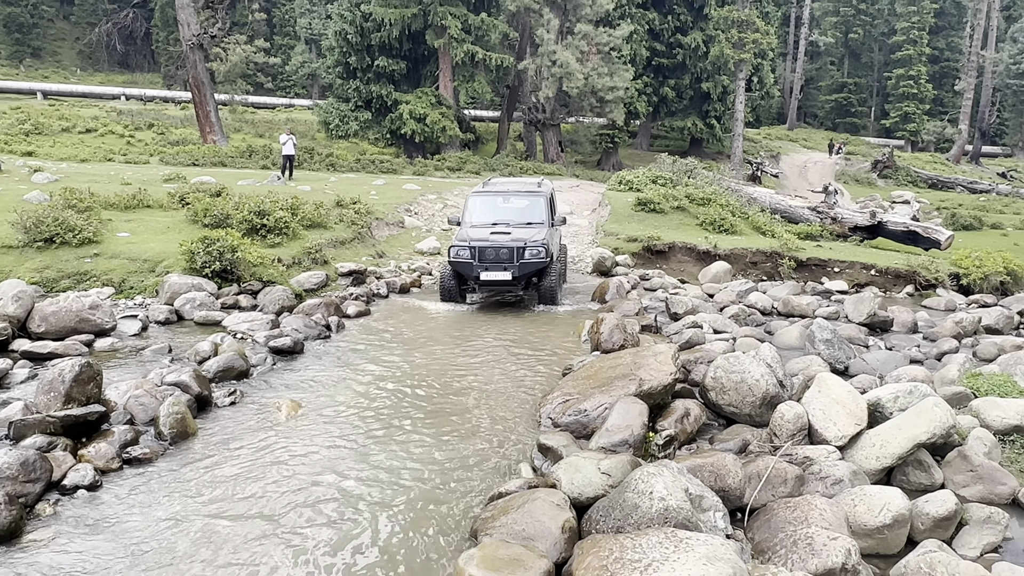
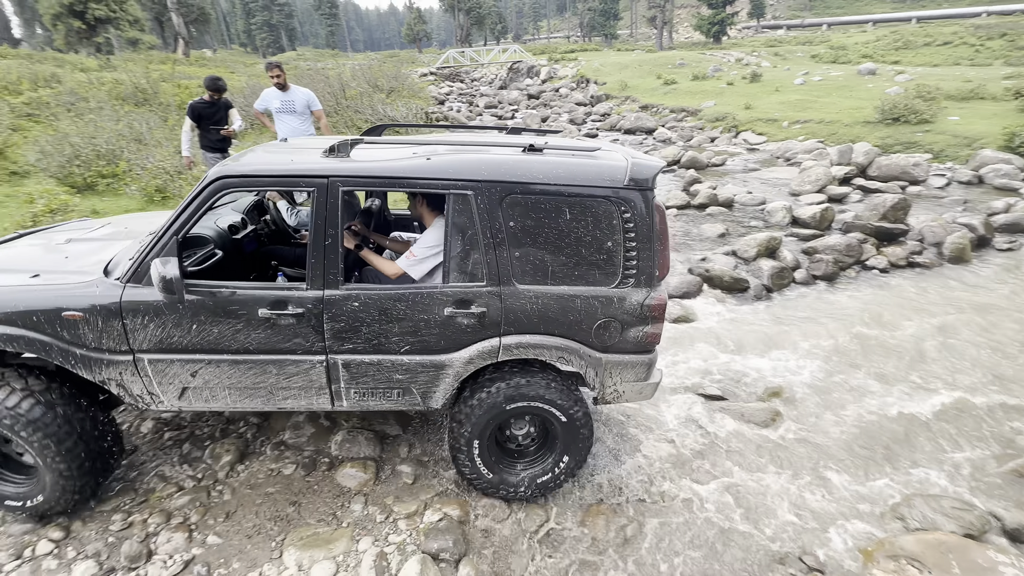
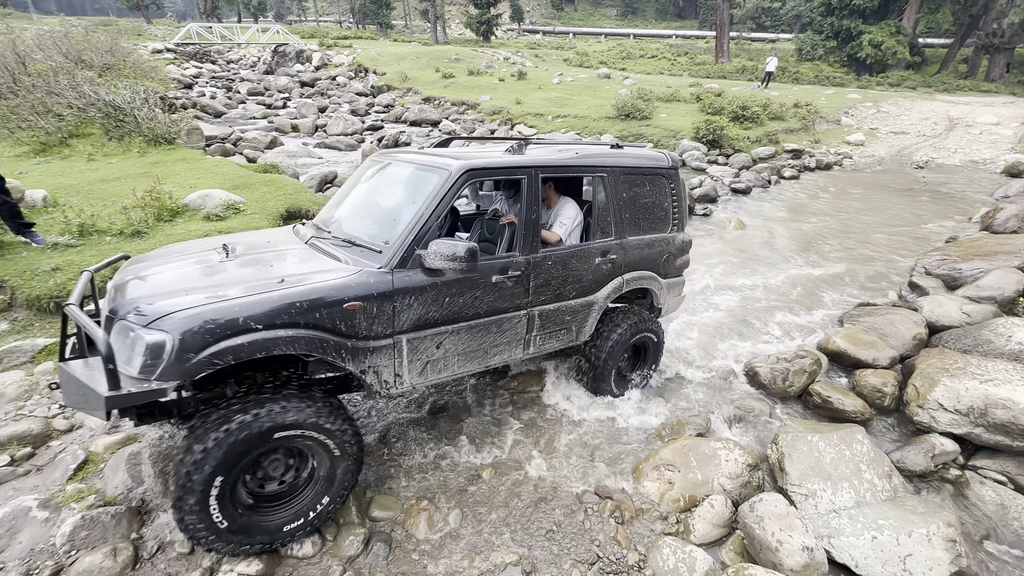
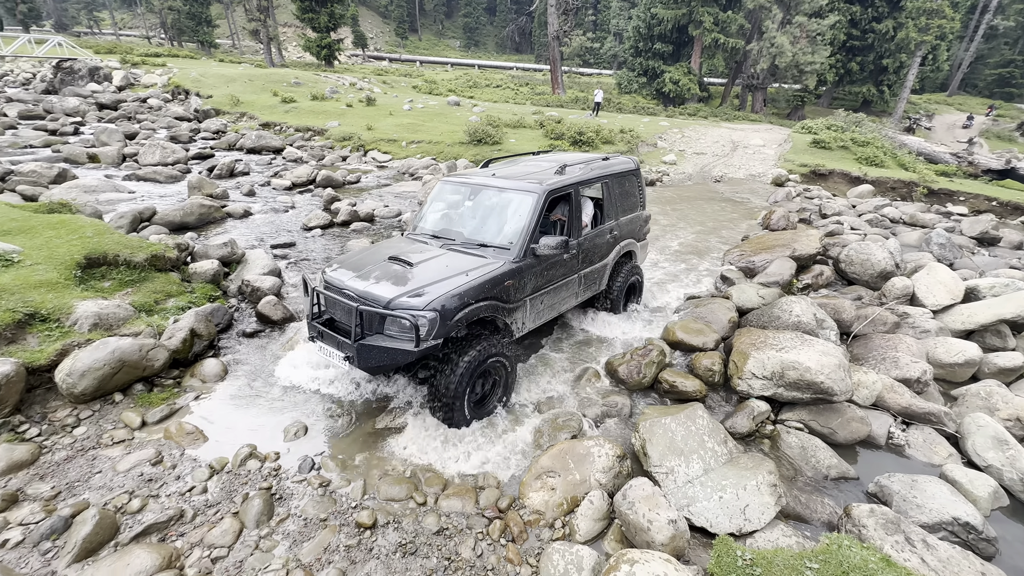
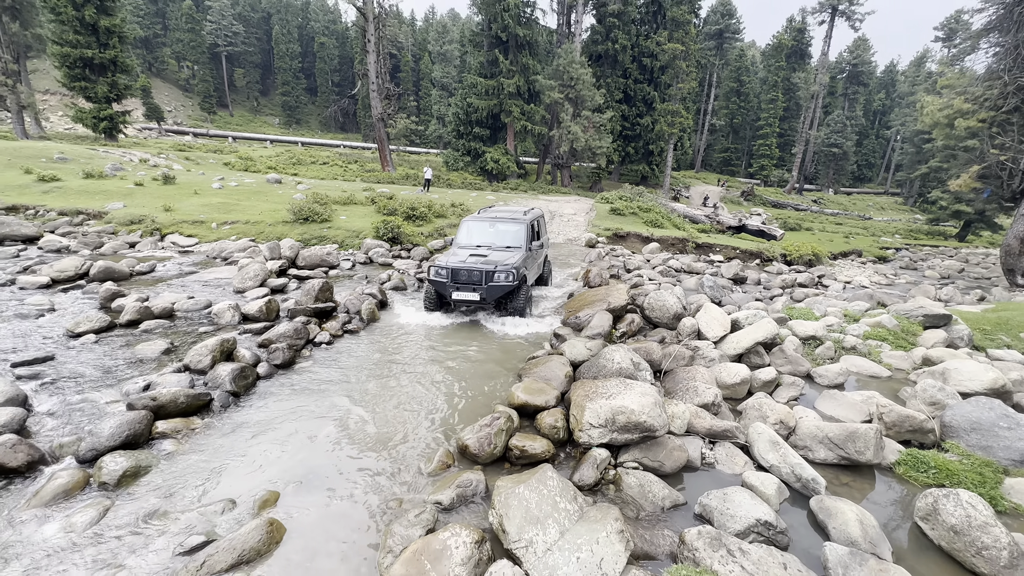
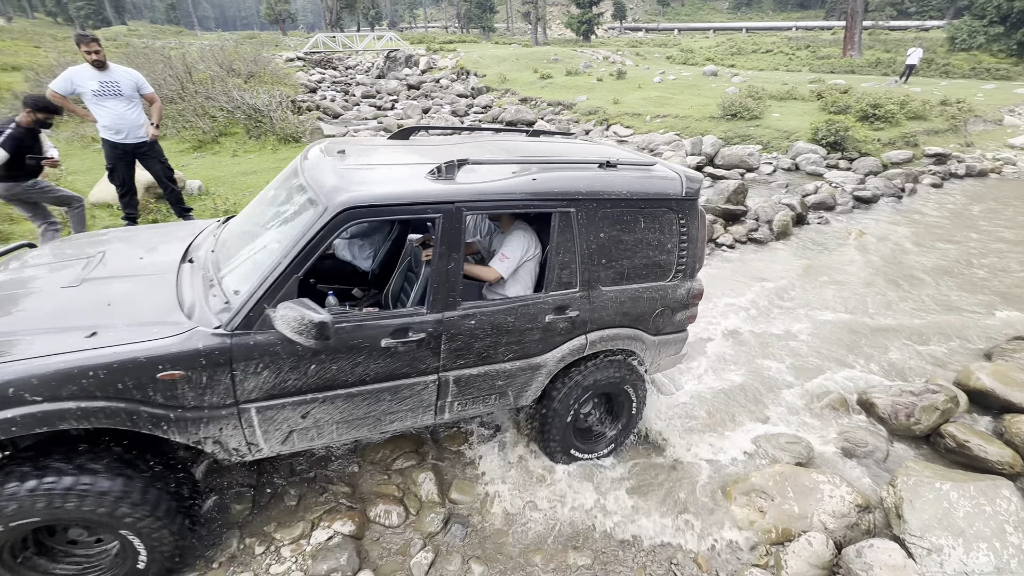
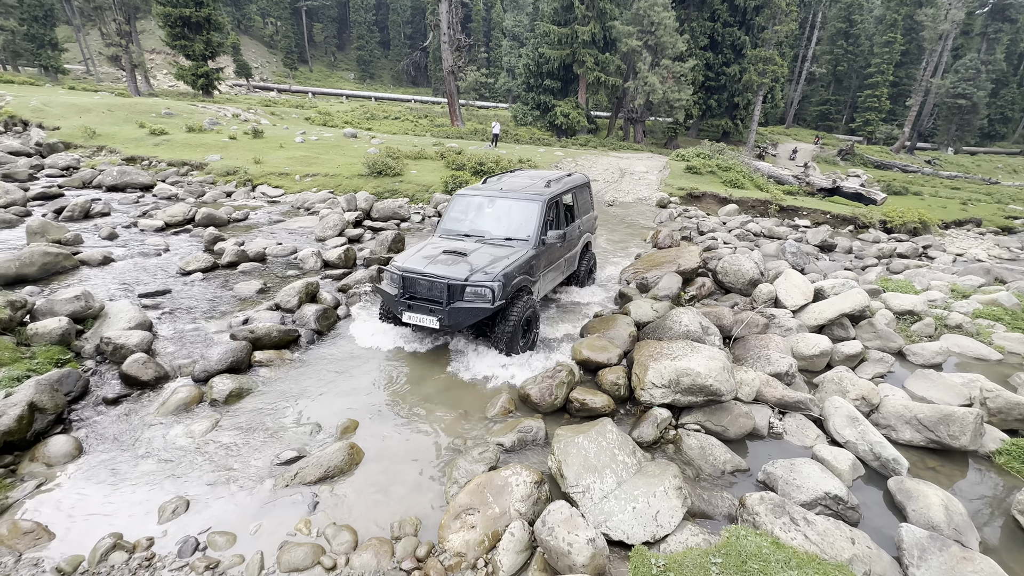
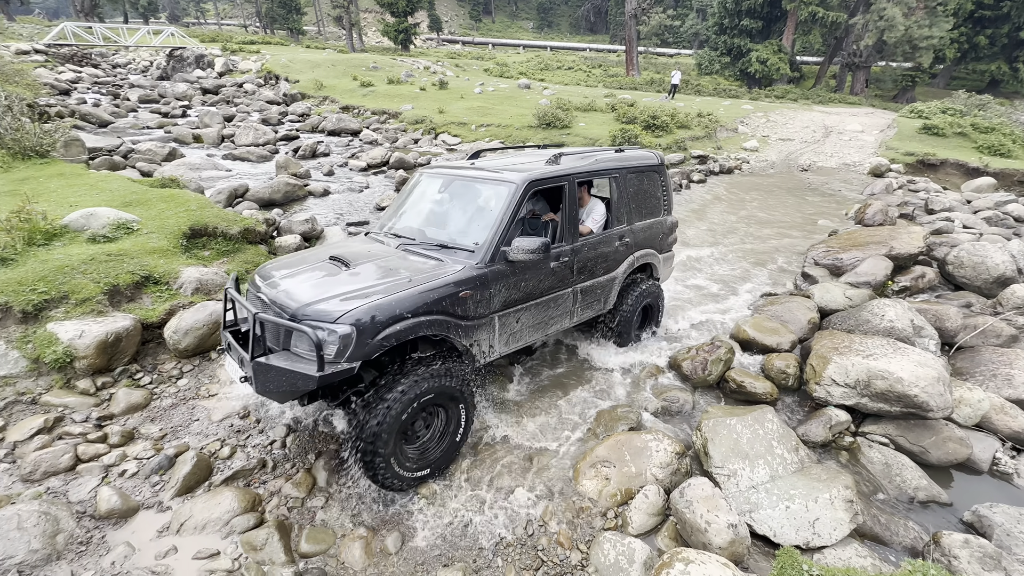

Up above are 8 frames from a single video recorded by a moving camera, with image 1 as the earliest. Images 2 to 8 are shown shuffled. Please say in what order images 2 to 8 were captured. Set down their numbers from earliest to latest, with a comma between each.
5, 7, 4, 8, 3, 6, 2
